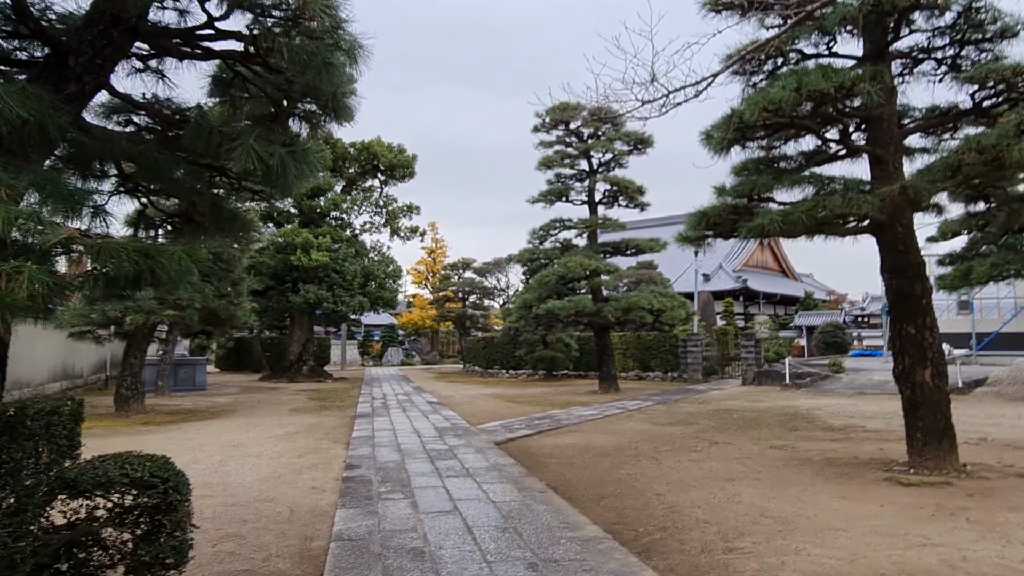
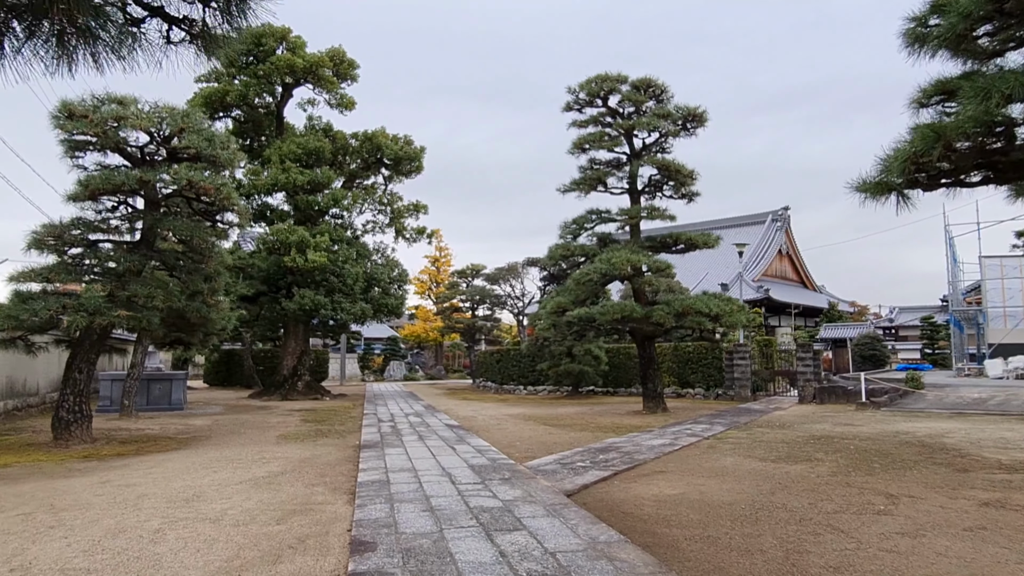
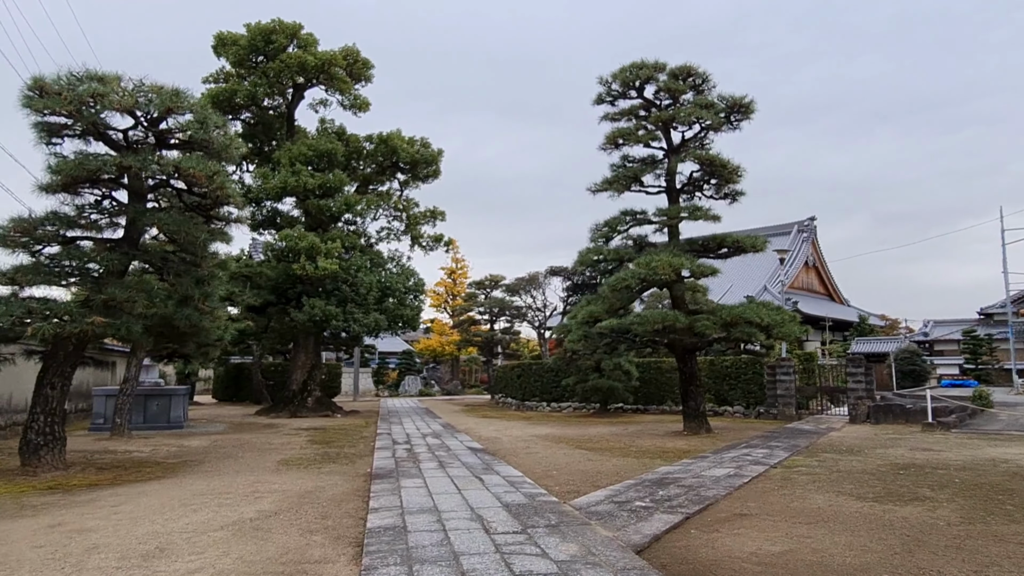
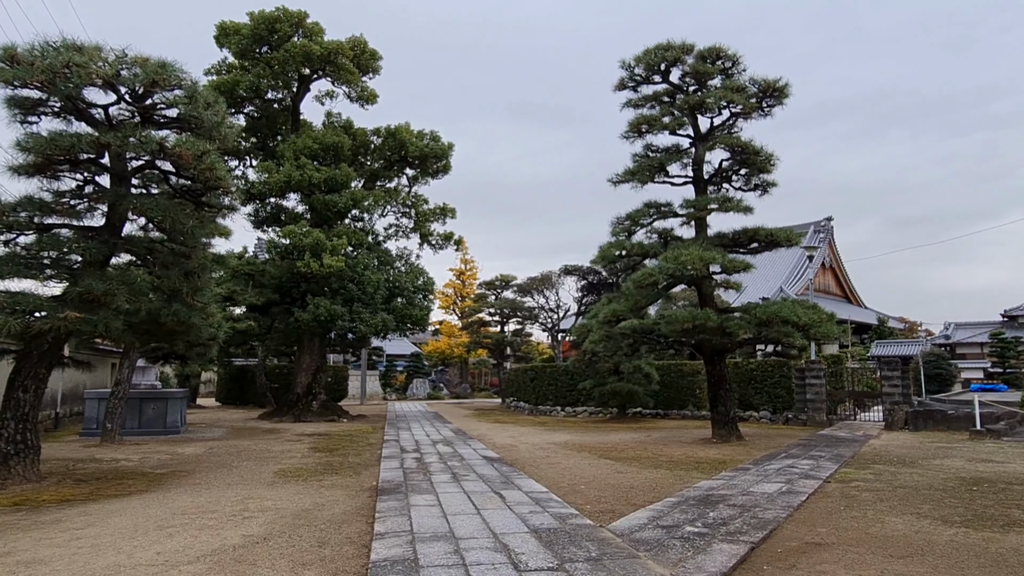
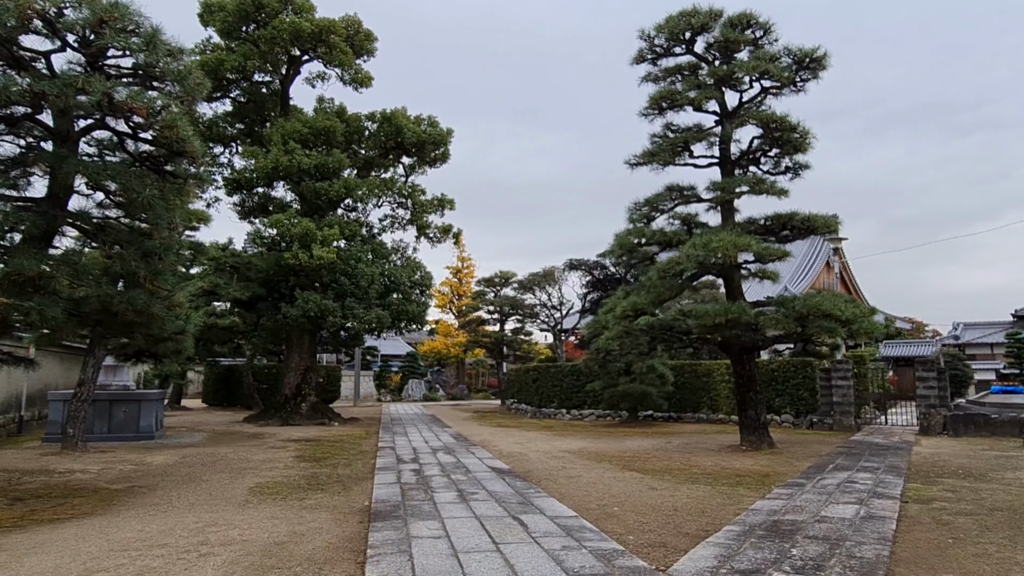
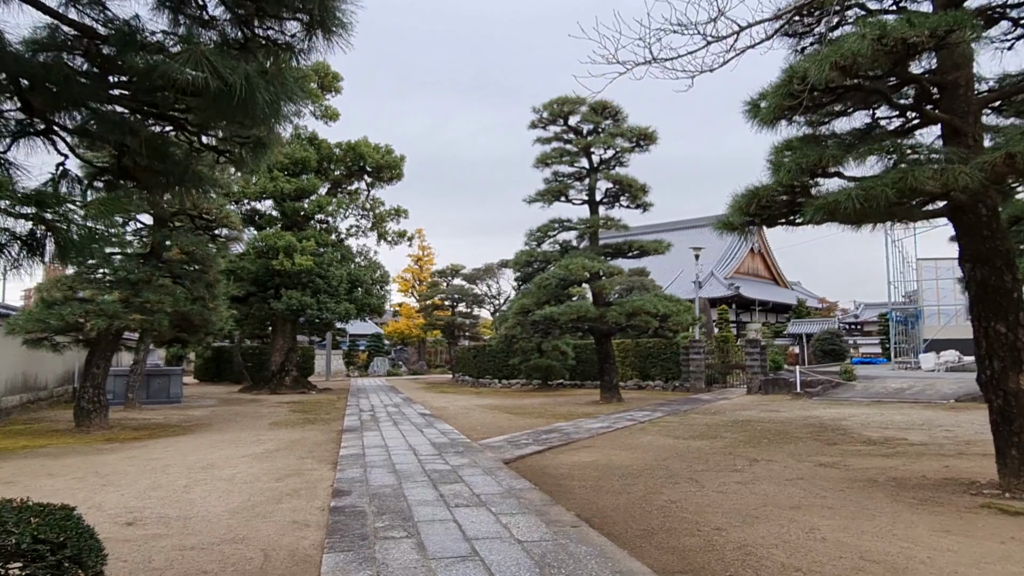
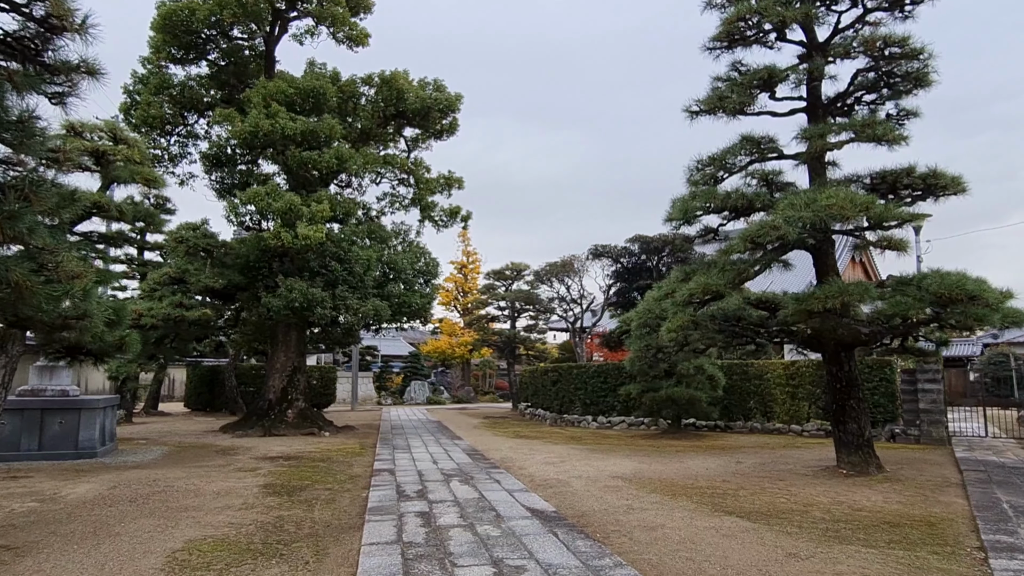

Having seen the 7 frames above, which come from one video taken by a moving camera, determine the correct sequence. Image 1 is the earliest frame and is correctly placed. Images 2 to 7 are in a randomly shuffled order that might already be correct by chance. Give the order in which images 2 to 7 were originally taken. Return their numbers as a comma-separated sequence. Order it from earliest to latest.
6, 2, 3, 4, 5, 7
